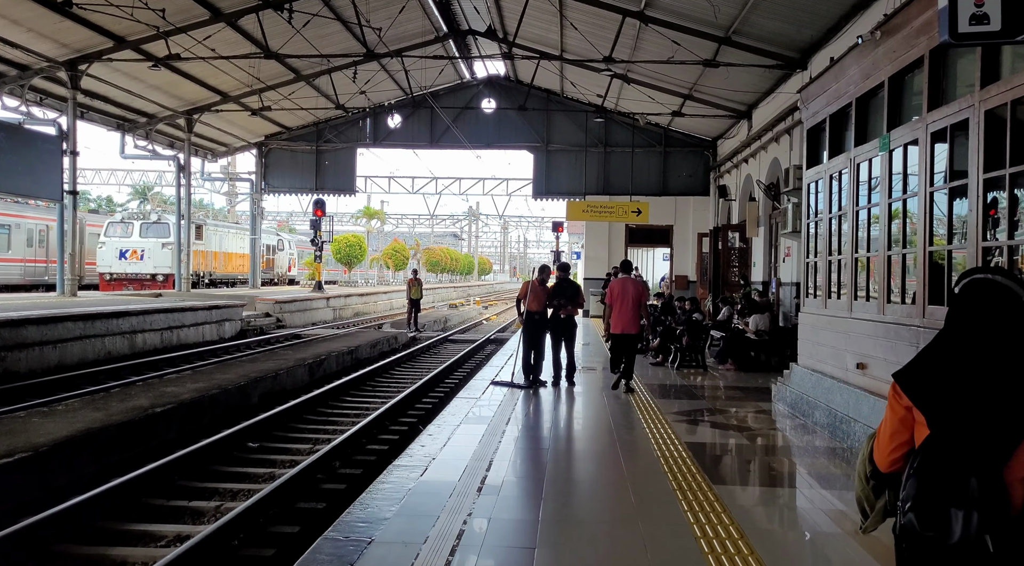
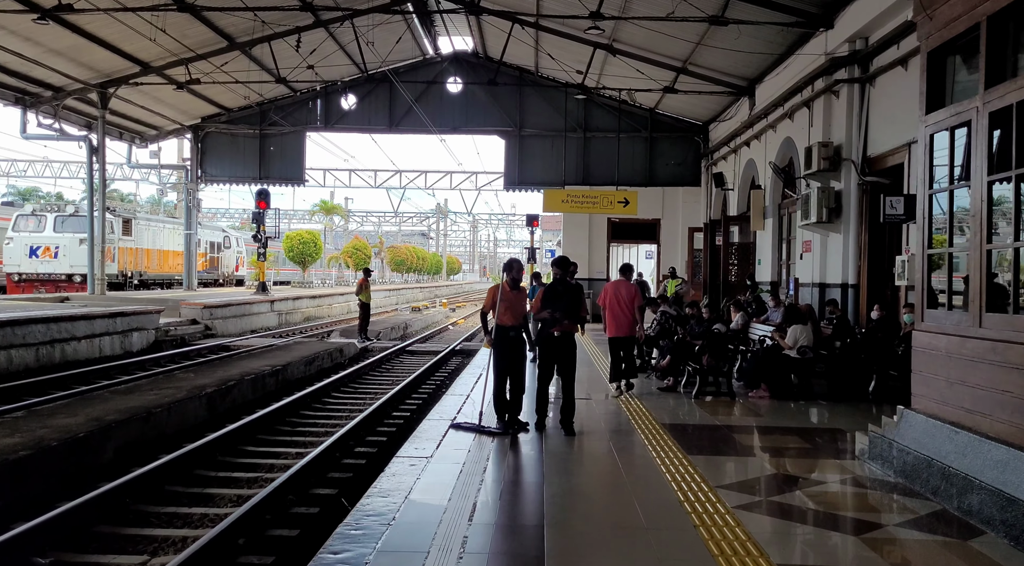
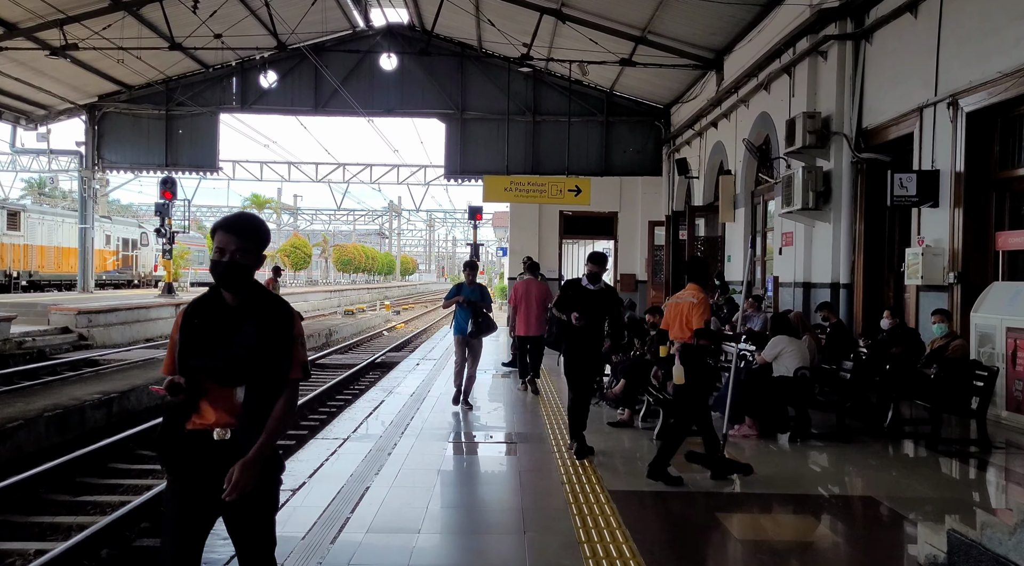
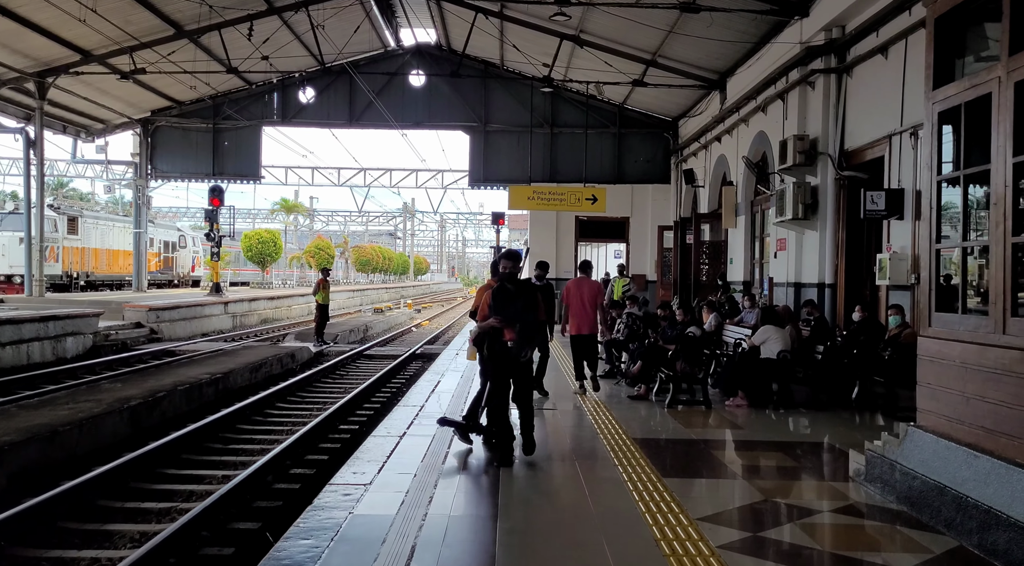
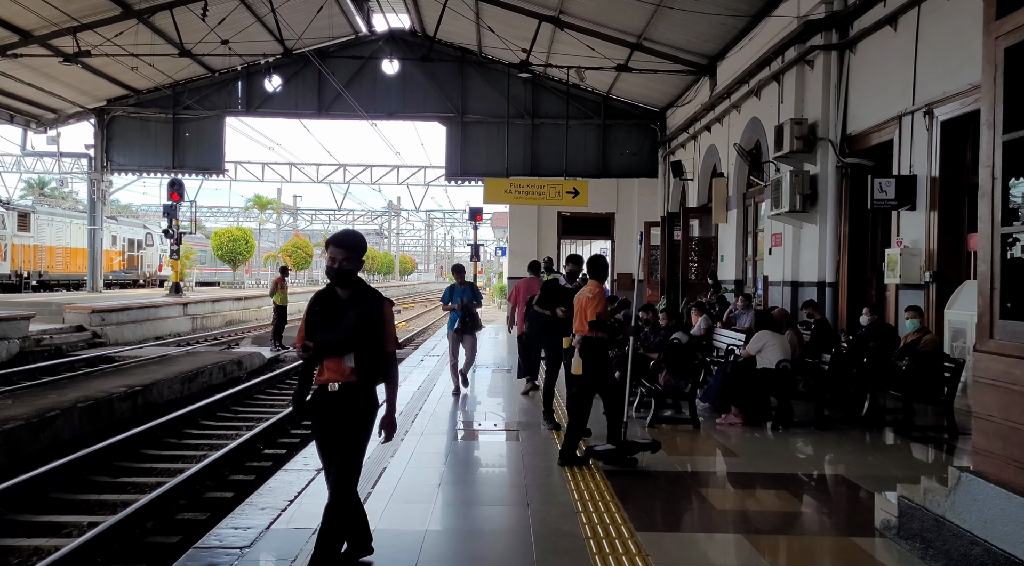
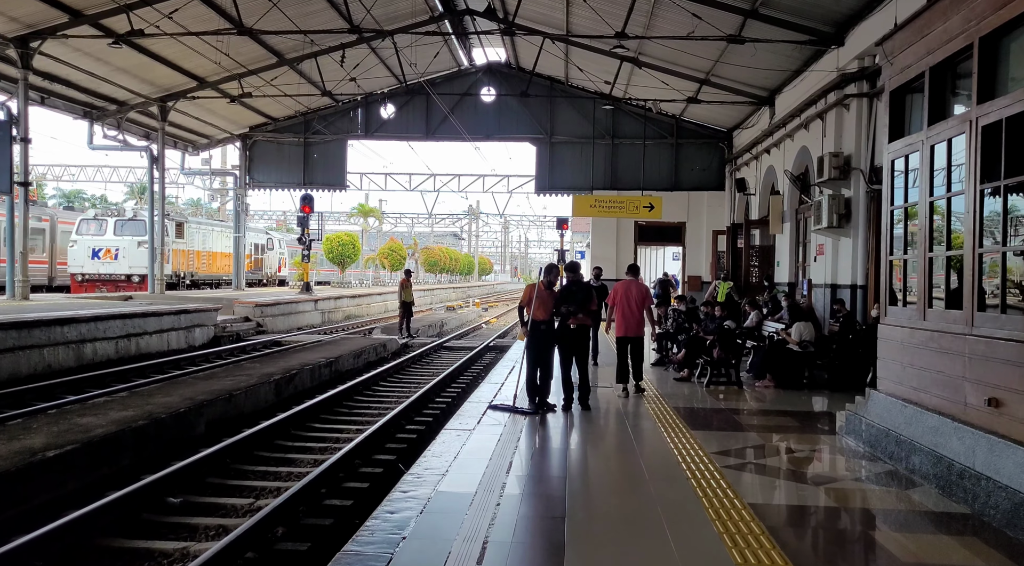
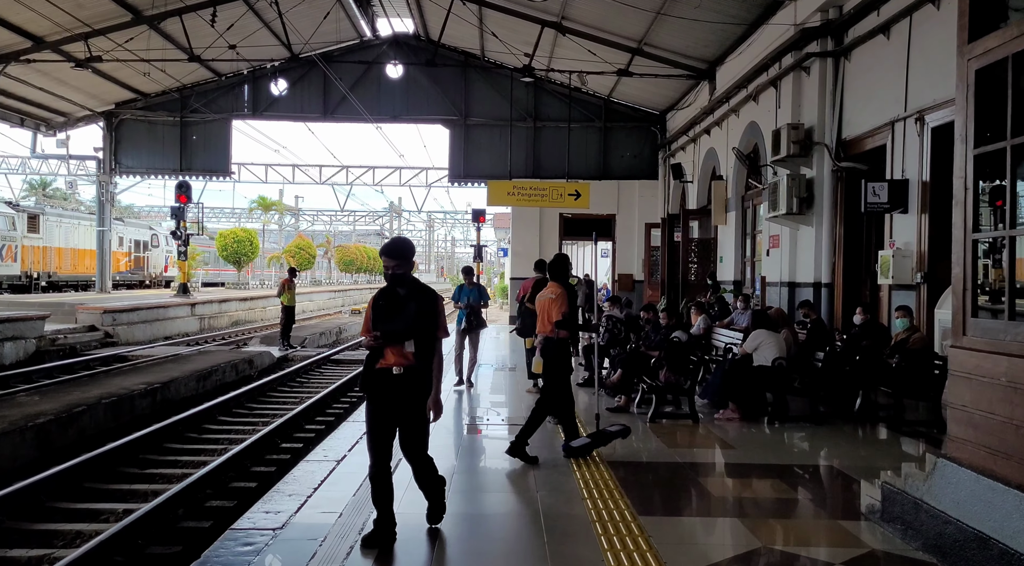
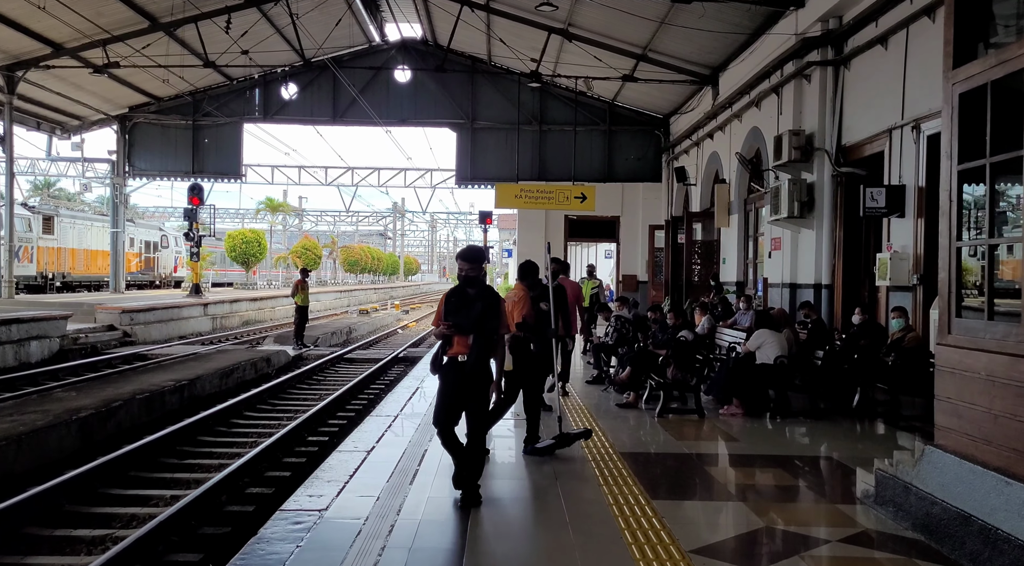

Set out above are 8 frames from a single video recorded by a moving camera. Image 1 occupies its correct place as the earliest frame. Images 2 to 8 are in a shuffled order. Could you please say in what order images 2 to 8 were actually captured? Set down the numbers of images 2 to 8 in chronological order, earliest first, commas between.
6, 2, 4, 8, 7, 5, 3
